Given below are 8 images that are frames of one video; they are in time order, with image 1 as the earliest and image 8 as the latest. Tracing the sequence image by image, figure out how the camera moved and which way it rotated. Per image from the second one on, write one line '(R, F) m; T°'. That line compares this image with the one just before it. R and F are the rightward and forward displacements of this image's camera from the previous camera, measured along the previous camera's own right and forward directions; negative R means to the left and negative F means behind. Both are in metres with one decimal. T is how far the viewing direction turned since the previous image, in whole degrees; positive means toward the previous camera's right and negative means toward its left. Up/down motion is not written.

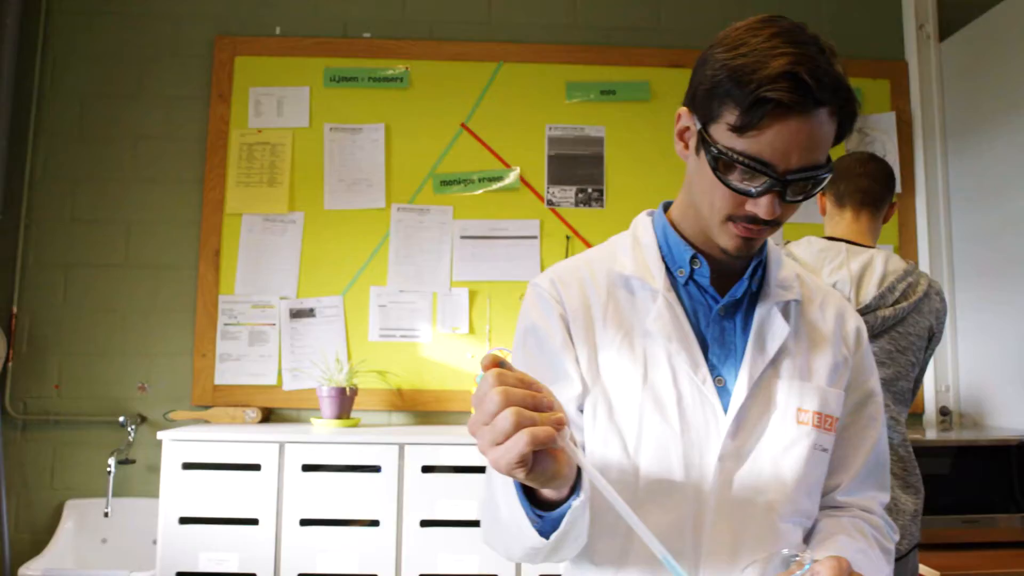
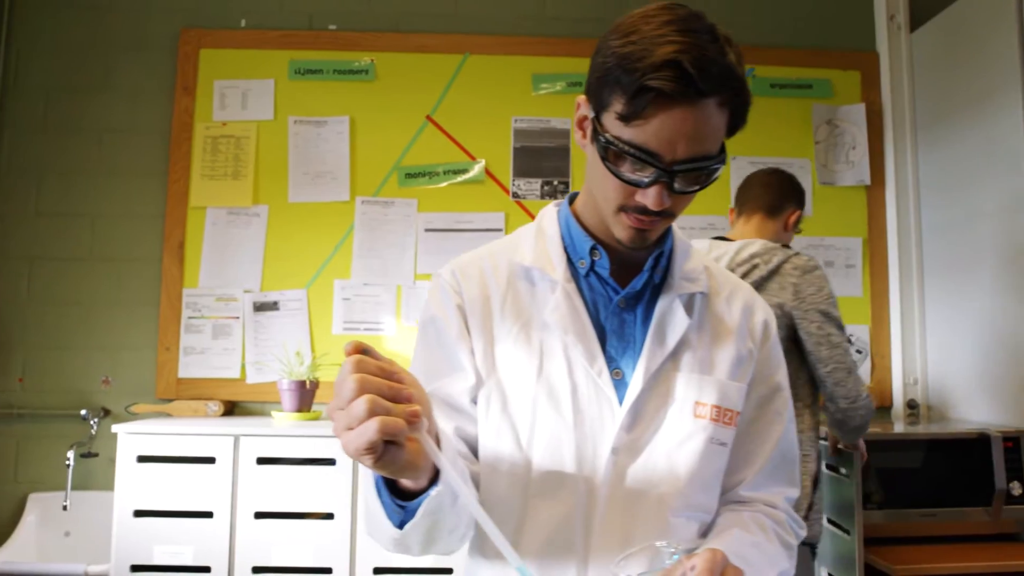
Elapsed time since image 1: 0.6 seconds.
(+0.1, 0.0) m; -1°
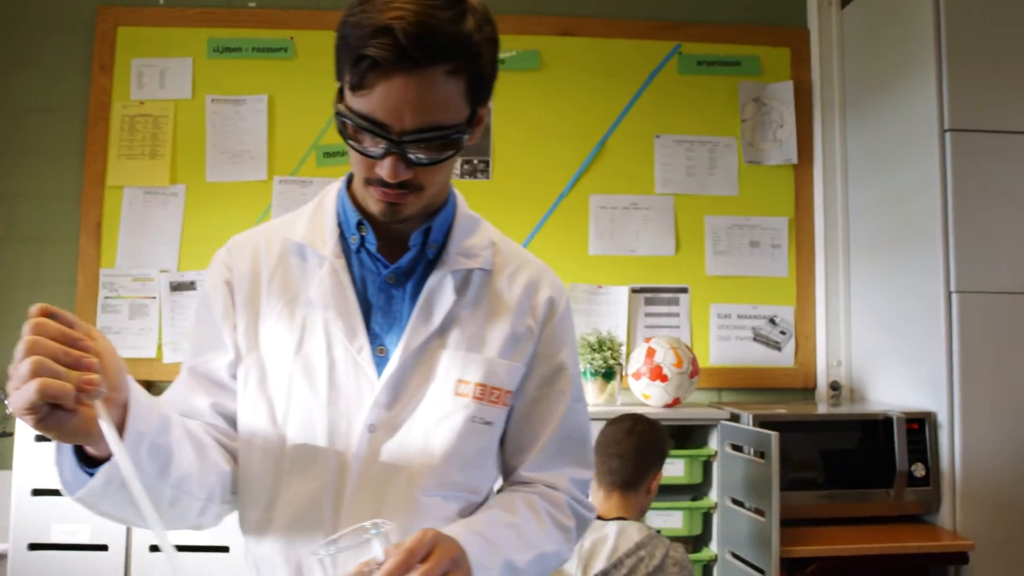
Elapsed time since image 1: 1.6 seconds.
(+0.3, 0.0) m; -1°
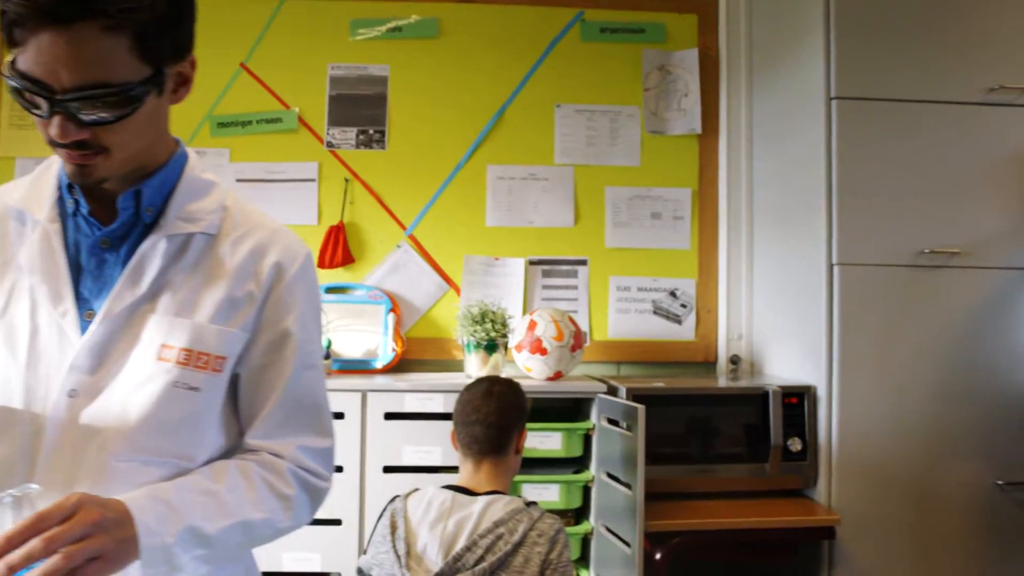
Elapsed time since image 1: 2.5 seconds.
(+0.3, 0.0) m; -1°
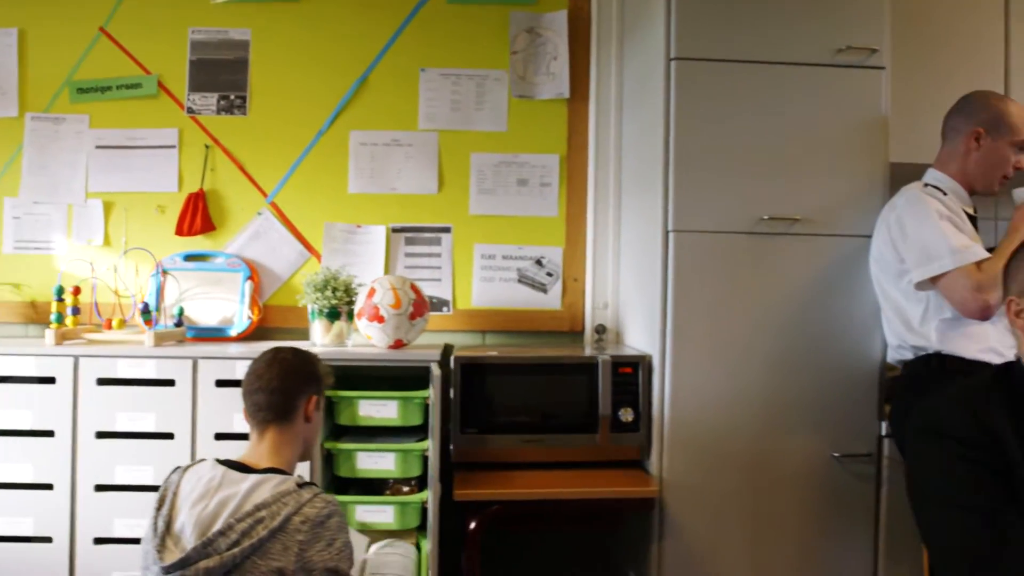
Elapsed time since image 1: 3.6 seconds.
(+0.4, 0.0) m; -1°
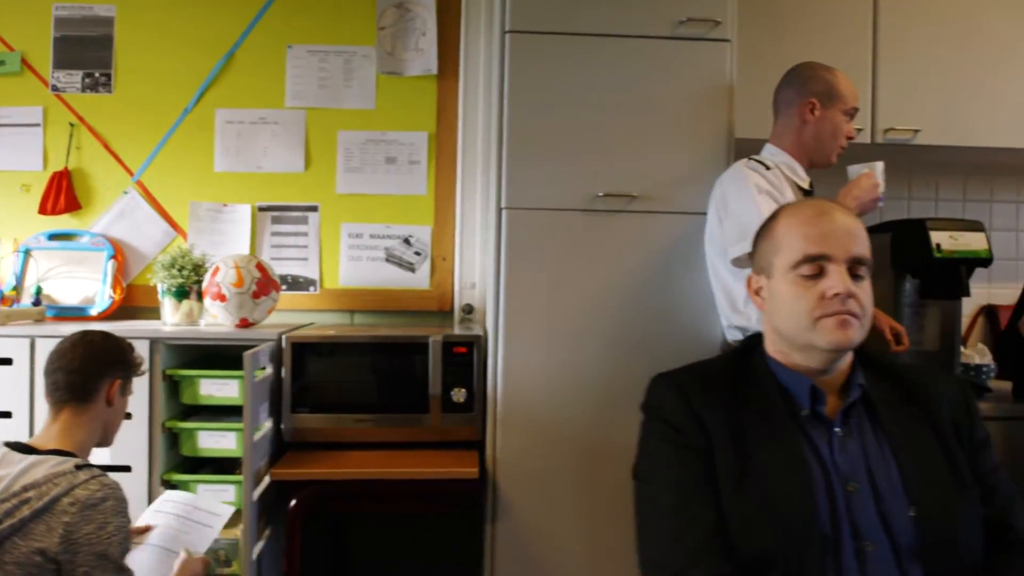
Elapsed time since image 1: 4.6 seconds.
(+0.4, 0.0) m; -1°
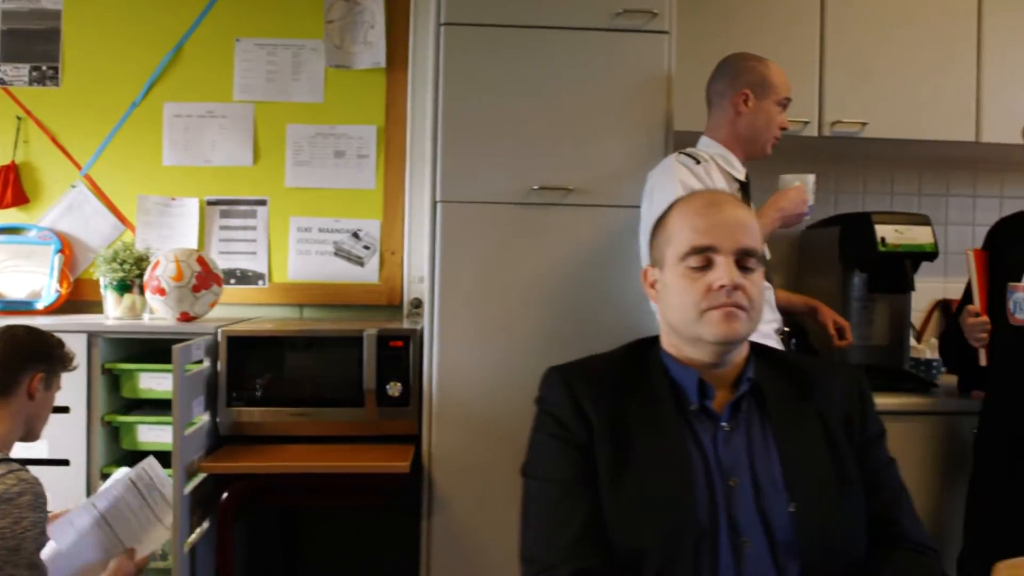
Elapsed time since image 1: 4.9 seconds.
(+0.1, 0.0) m; 0°
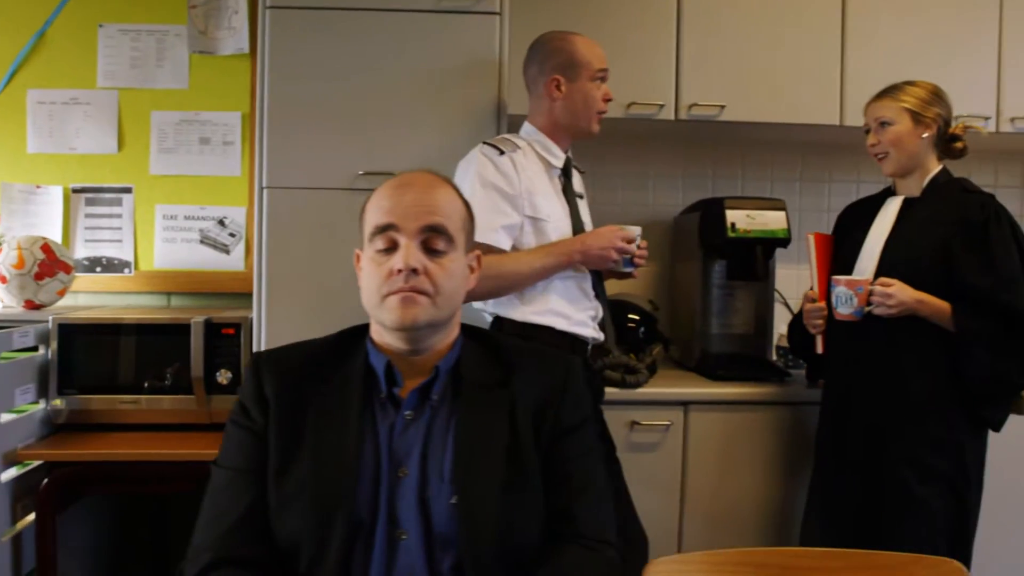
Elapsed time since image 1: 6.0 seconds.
(+0.4, 0.0) m; -1°
